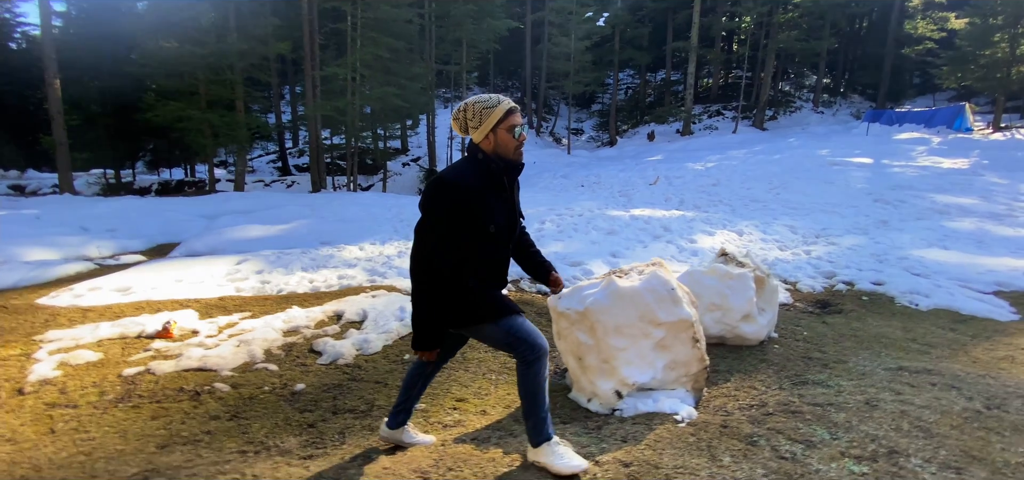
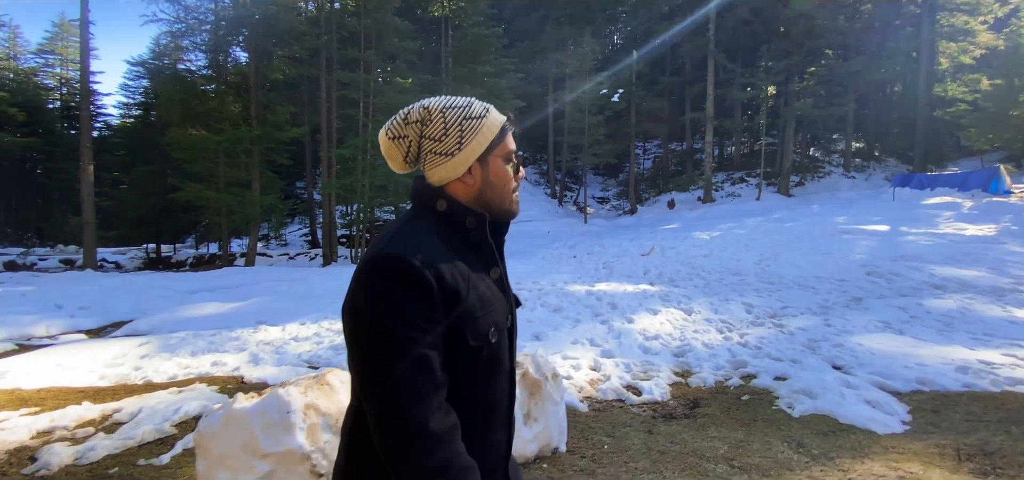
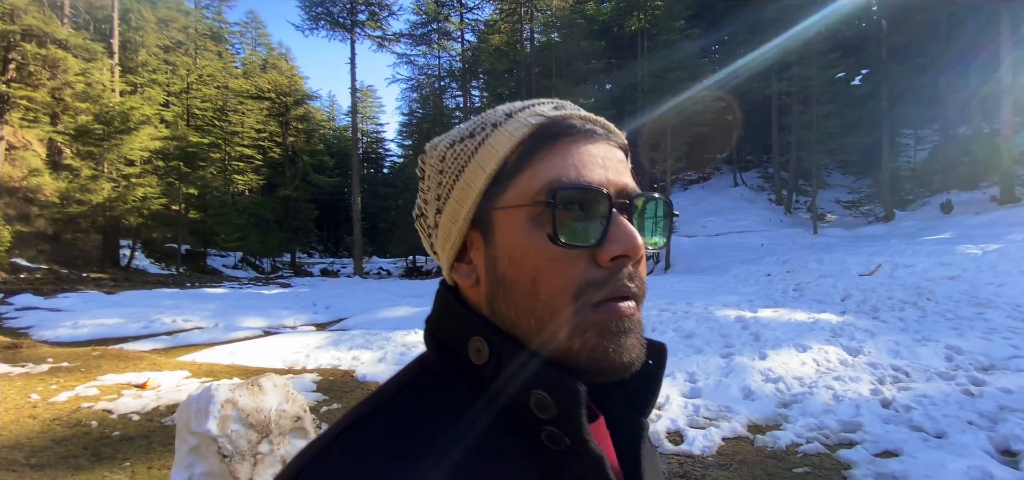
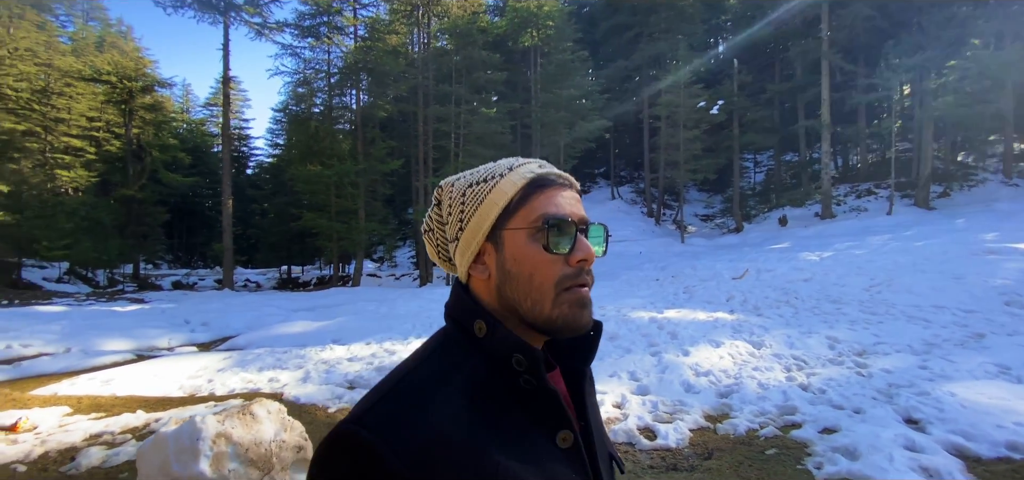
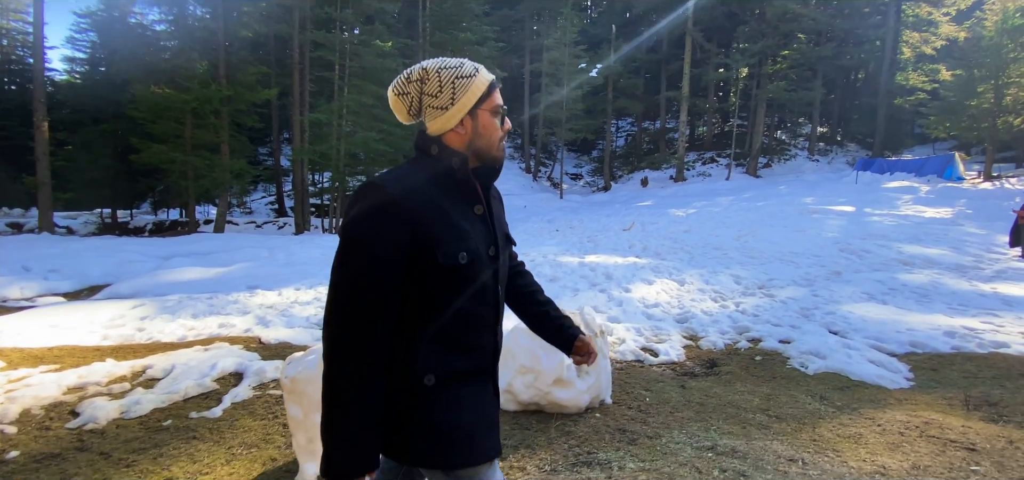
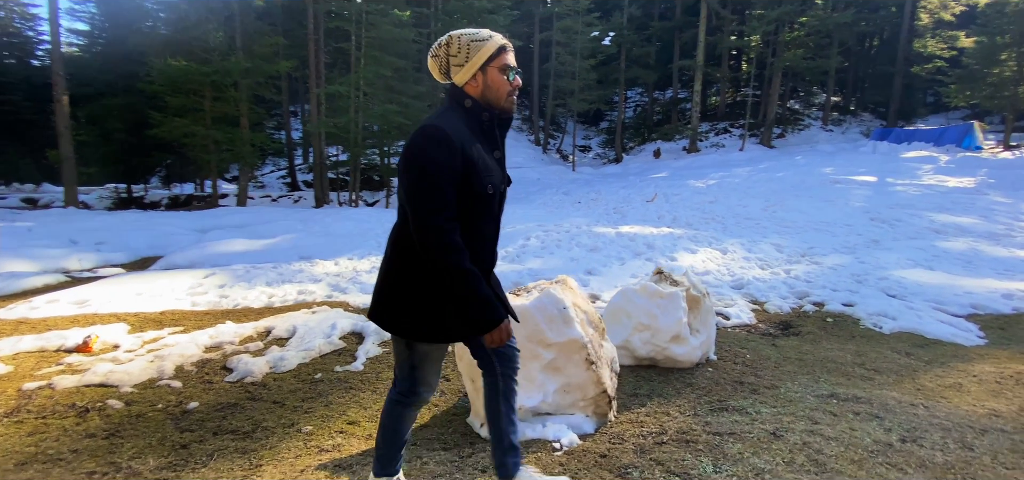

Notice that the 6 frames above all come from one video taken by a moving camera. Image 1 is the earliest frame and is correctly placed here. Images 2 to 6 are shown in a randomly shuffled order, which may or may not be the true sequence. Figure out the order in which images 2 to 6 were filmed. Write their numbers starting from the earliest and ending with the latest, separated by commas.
6, 5, 2, 4, 3
